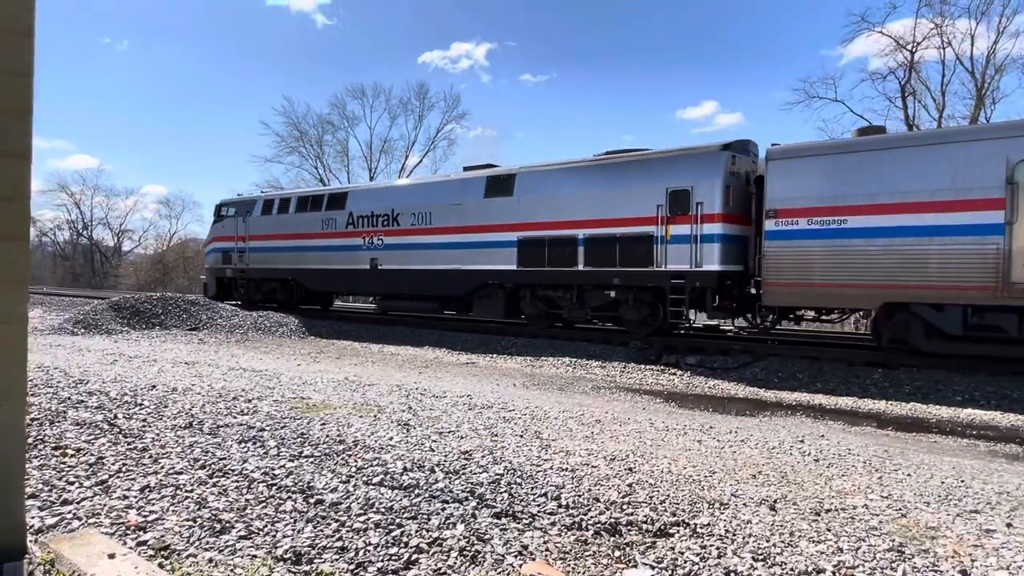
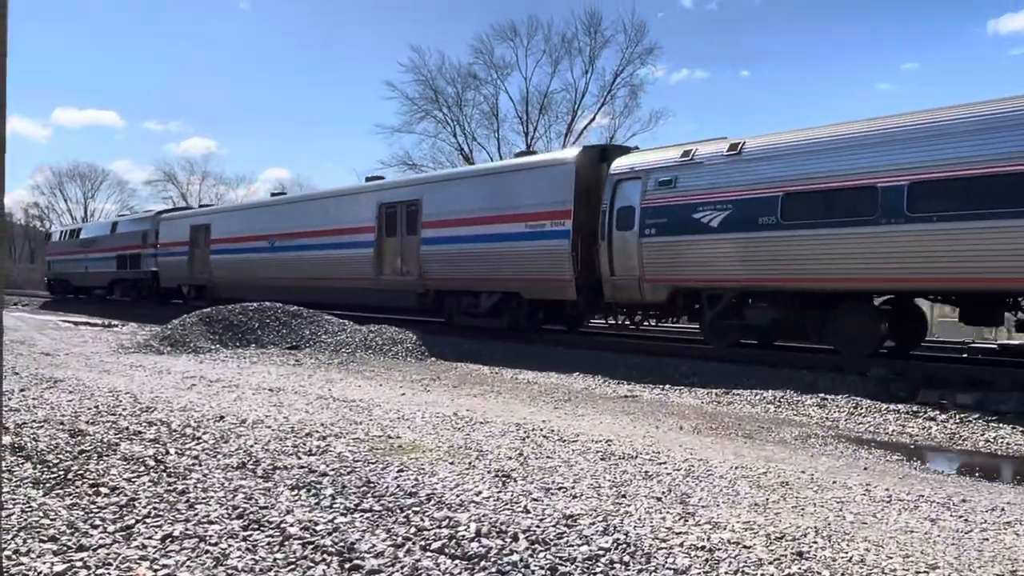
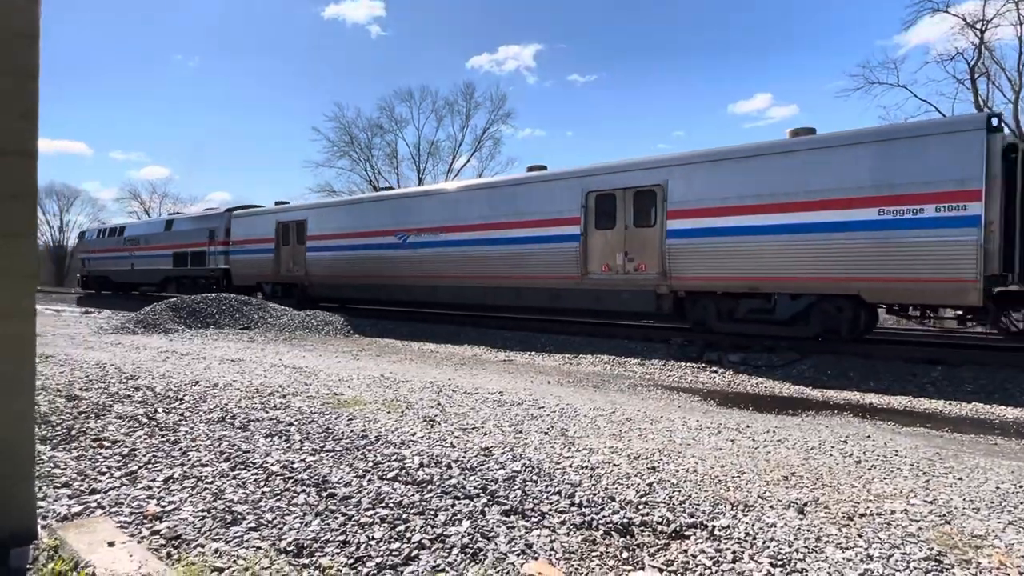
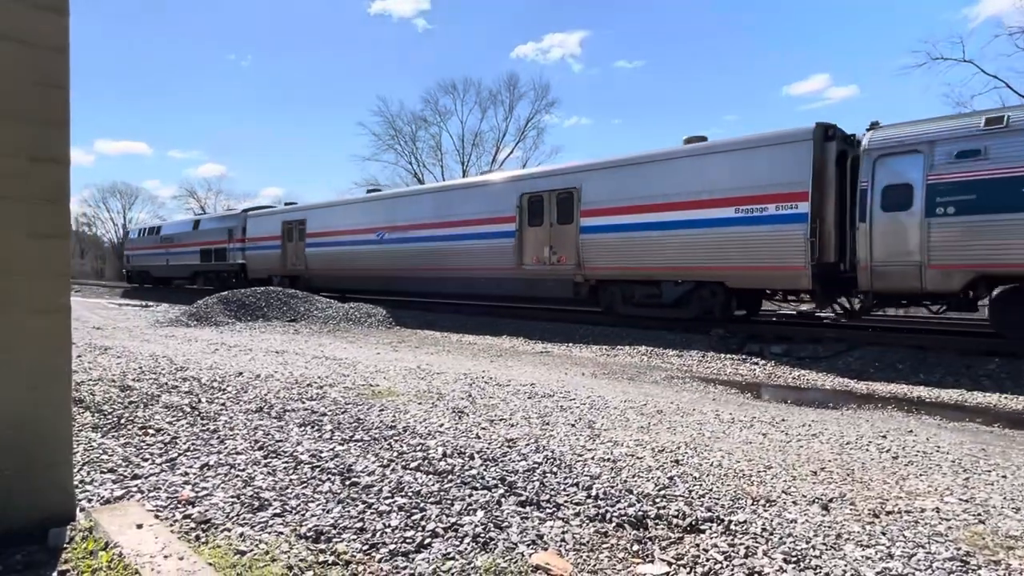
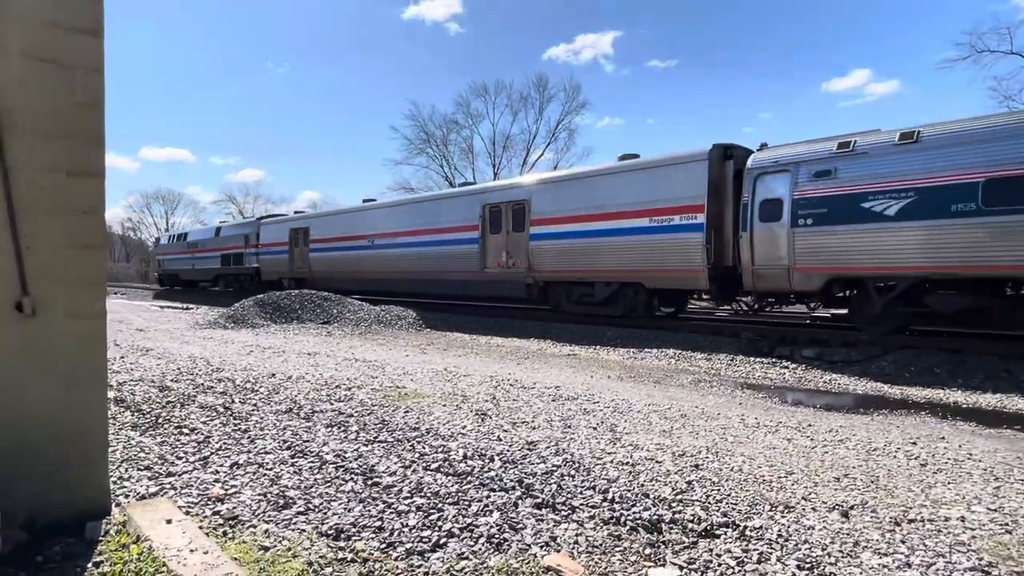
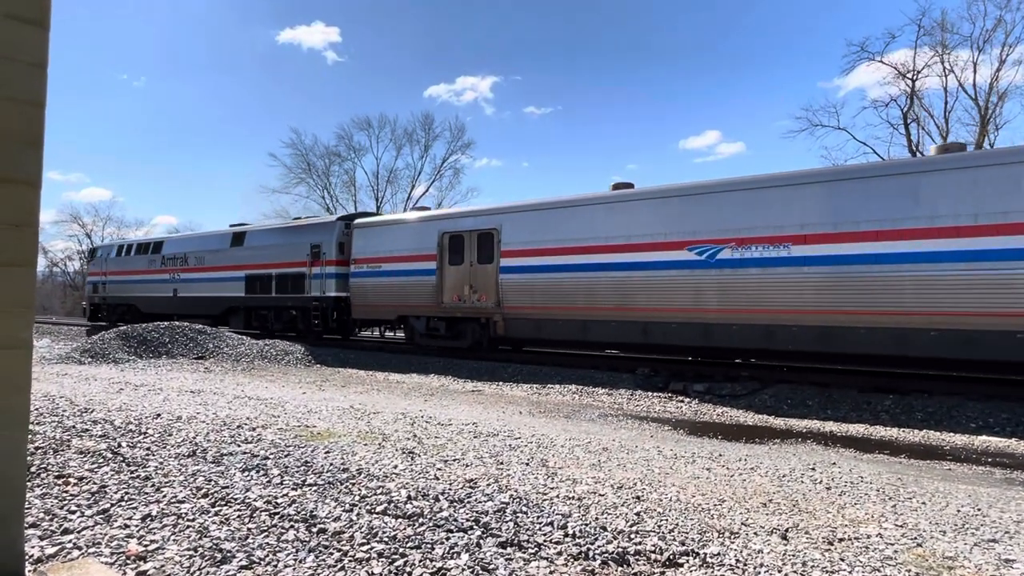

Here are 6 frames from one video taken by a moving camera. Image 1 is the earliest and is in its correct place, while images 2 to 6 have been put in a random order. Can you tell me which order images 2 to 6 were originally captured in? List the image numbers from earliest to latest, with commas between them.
6, 3, 4, 5, 2
